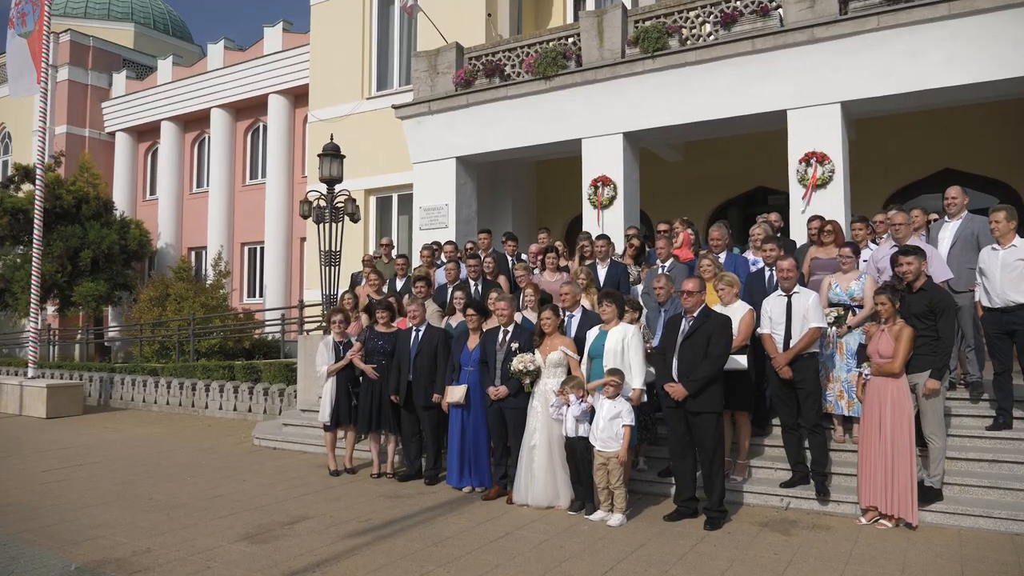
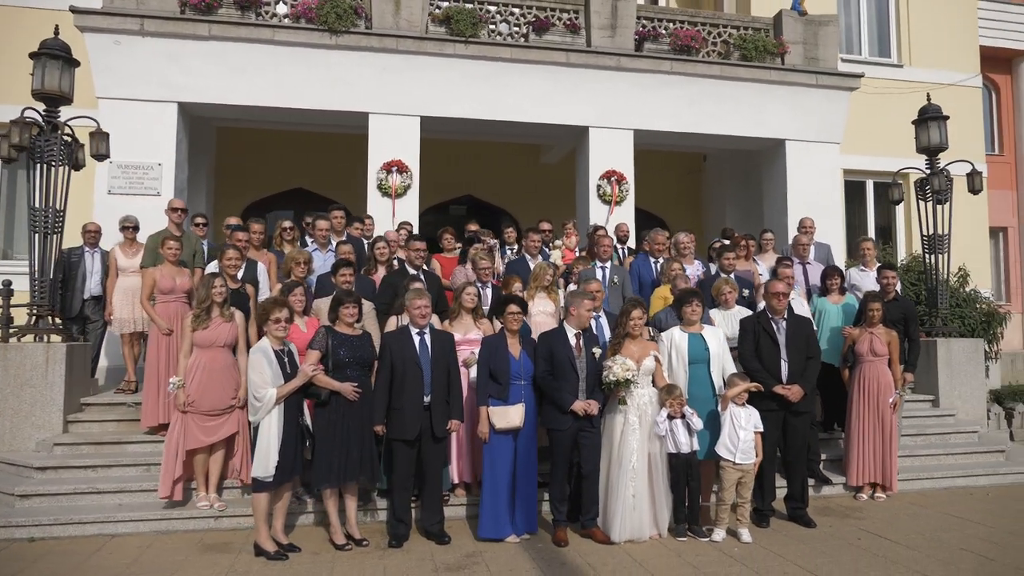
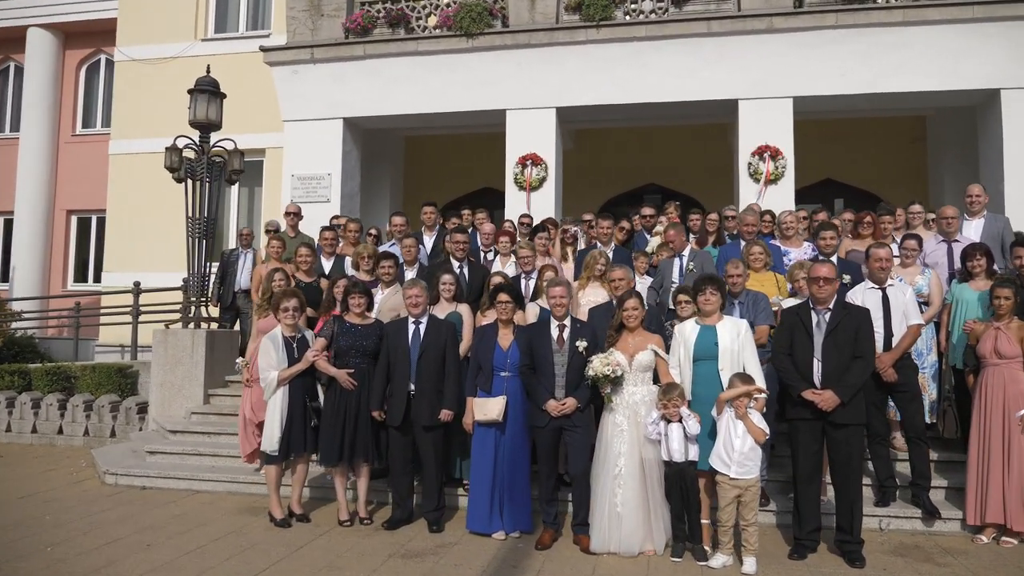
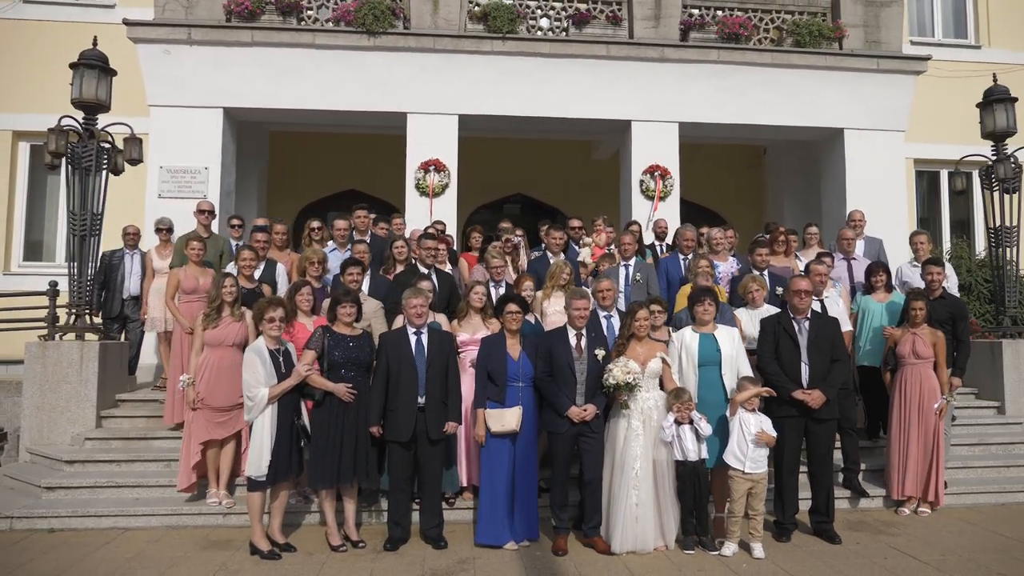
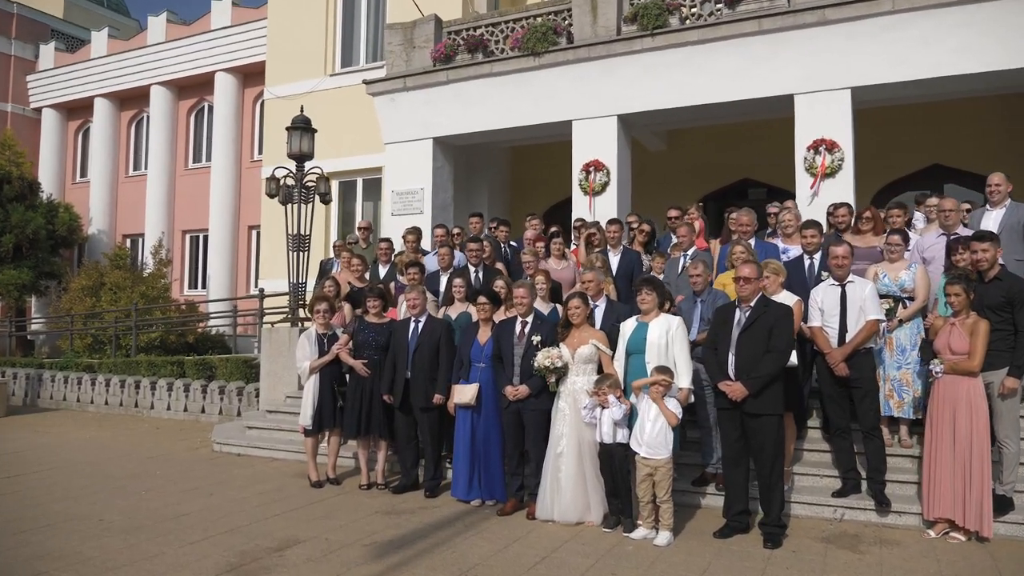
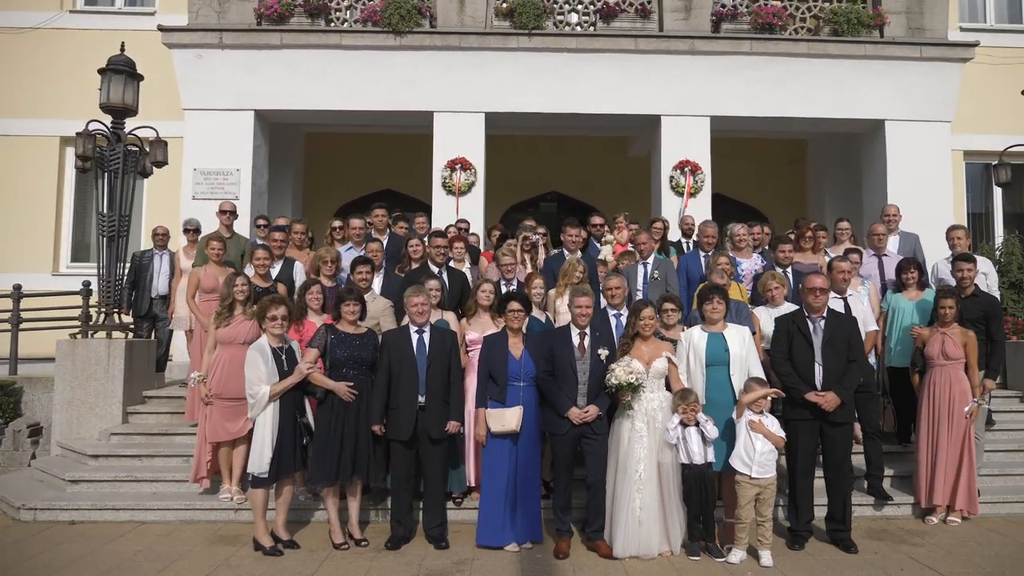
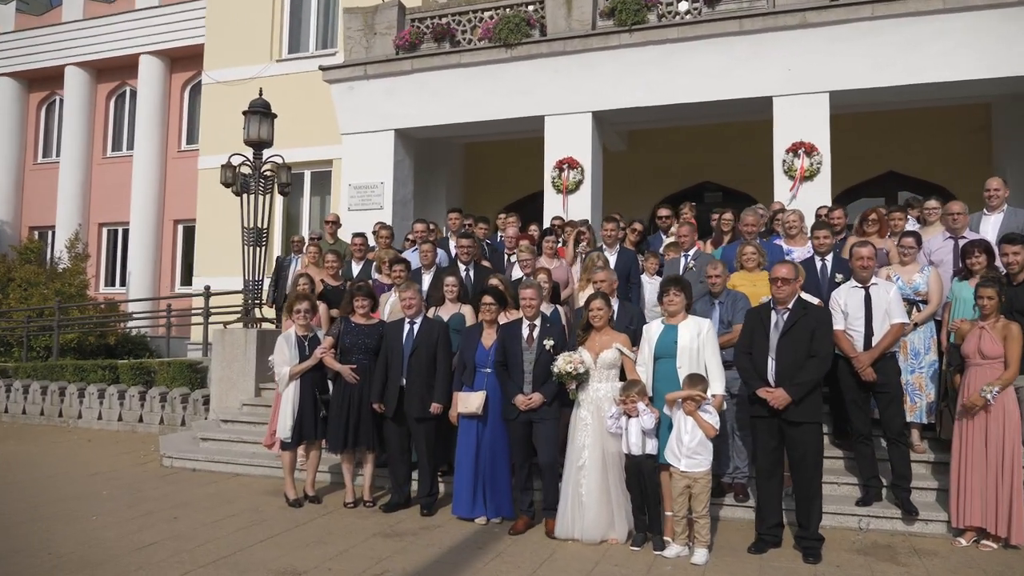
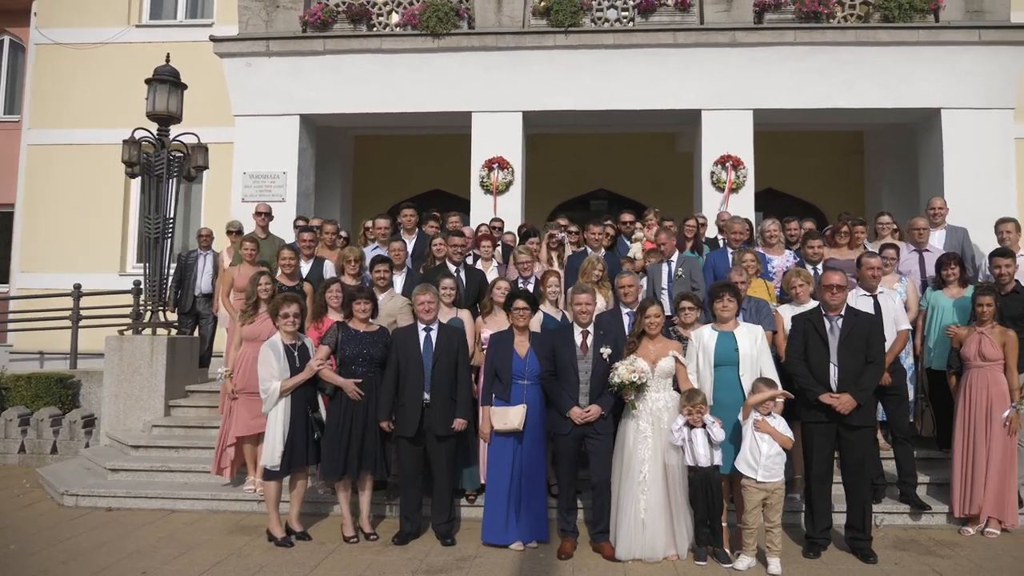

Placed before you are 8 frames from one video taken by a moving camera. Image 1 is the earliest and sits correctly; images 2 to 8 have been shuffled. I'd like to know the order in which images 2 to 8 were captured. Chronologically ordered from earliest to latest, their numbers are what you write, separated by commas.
5, 7, 3, 8, 6, 4, 2
